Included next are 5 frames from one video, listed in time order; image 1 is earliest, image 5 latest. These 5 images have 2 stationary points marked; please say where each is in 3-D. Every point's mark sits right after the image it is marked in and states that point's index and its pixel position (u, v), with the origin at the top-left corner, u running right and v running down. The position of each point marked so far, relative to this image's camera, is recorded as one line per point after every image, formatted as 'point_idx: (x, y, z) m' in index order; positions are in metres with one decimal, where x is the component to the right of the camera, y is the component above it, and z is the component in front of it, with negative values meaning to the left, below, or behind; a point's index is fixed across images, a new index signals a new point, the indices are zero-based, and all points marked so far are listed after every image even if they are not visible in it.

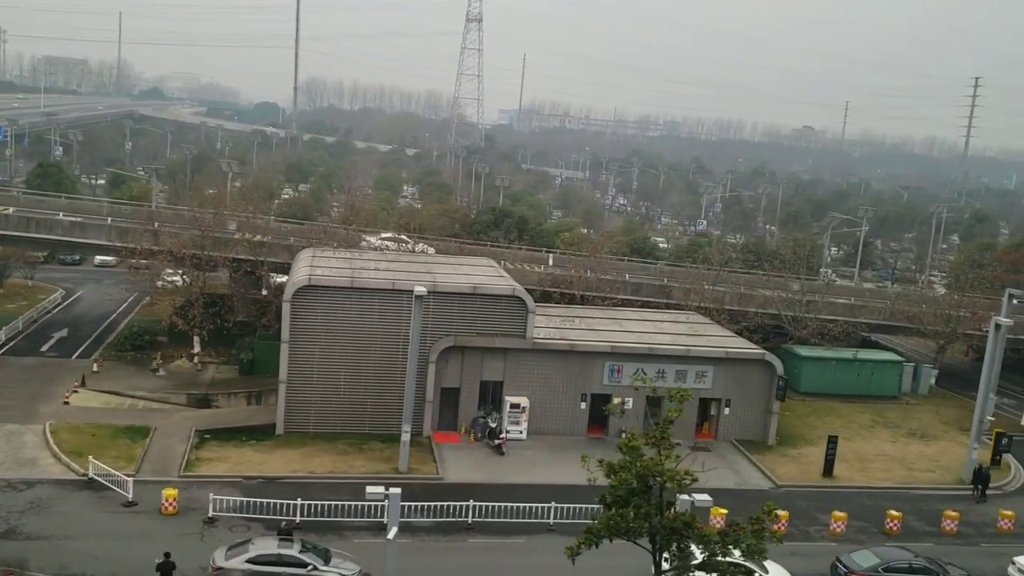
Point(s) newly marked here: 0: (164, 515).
0: (-6.7, -4.3, +18.0) m
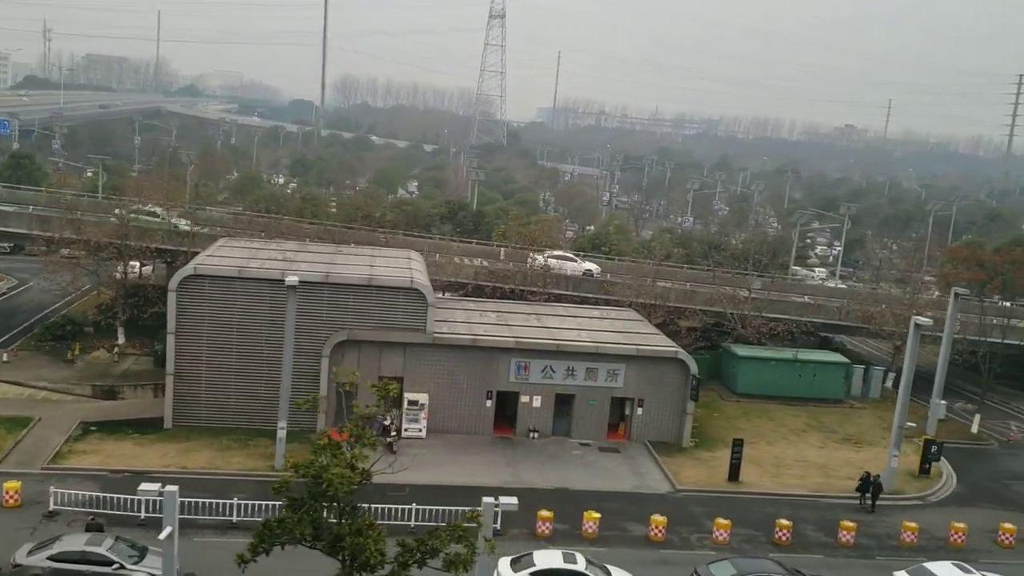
0: (-9.4, -4.1, +17.6) m
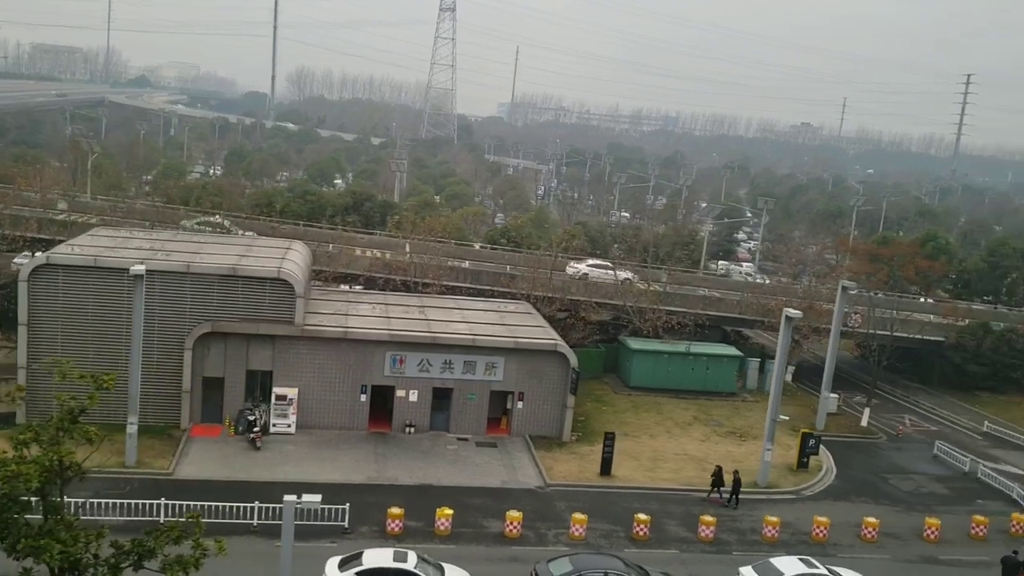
0: (-12.3, -3.9, +16.6) m
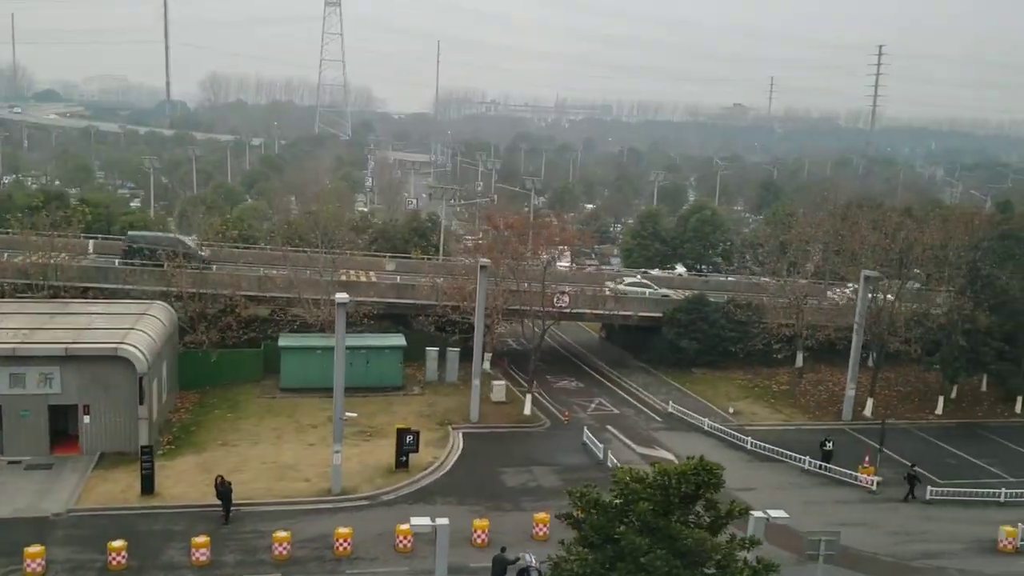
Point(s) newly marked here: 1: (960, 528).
0: (-21.6, -4.6, +13.5) m
1: (+9.2, -4.9, +19.3) m
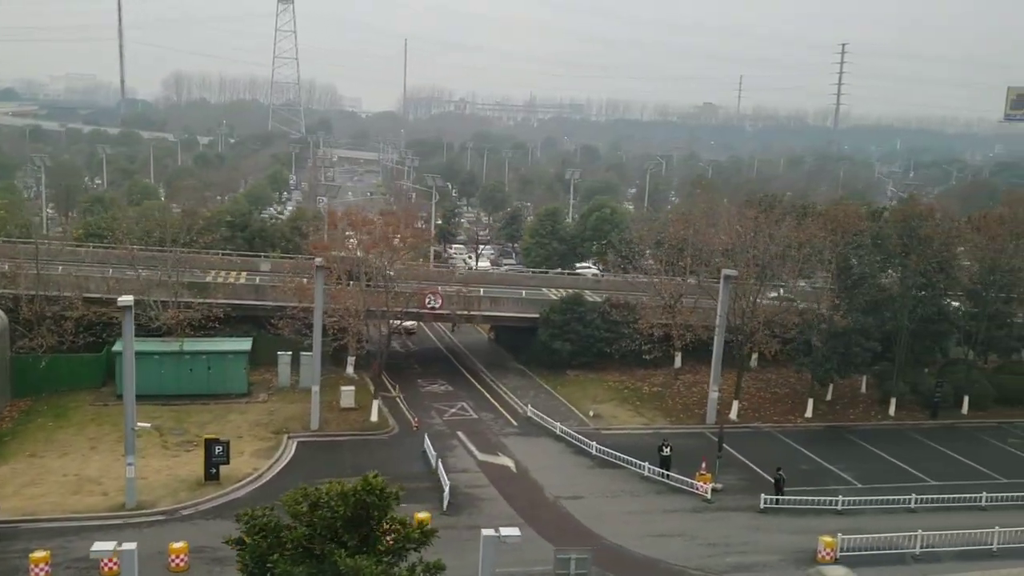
0: (-25.4, -4.7, +11.9) m
1: (+5.3, -4.9, +18.5) m
